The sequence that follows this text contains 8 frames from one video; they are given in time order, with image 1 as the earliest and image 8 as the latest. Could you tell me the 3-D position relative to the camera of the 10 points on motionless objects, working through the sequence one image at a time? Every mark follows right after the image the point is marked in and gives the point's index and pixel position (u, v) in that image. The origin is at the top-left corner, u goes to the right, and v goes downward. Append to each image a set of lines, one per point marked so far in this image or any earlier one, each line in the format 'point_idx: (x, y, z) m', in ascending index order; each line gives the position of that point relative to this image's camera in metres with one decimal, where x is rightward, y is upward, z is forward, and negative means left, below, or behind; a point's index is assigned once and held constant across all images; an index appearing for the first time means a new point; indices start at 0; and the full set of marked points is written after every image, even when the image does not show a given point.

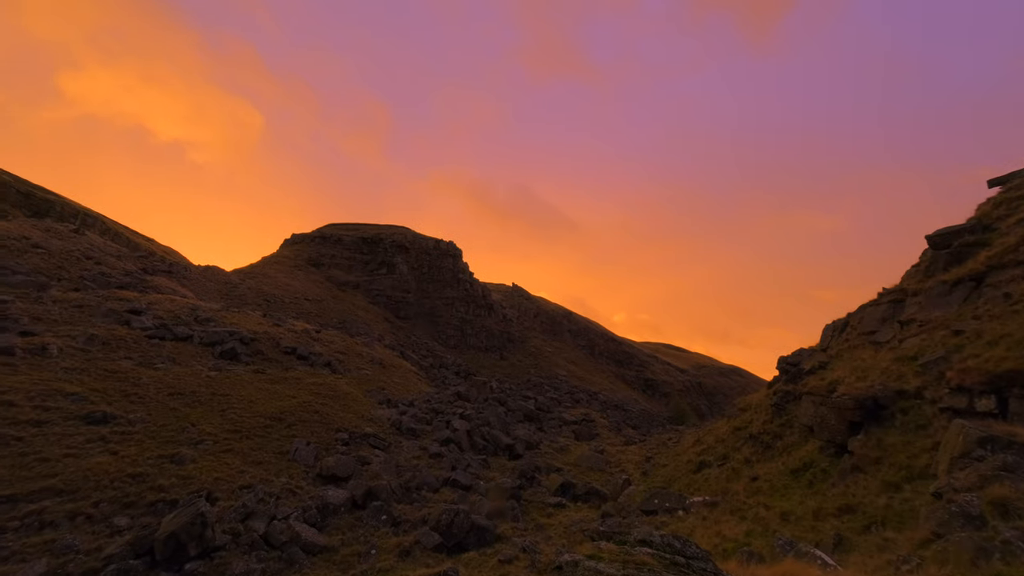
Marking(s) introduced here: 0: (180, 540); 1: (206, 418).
0: (-11.0, -8.0, +11.0) m
1: (-14.7, -6.4, +16.7) m
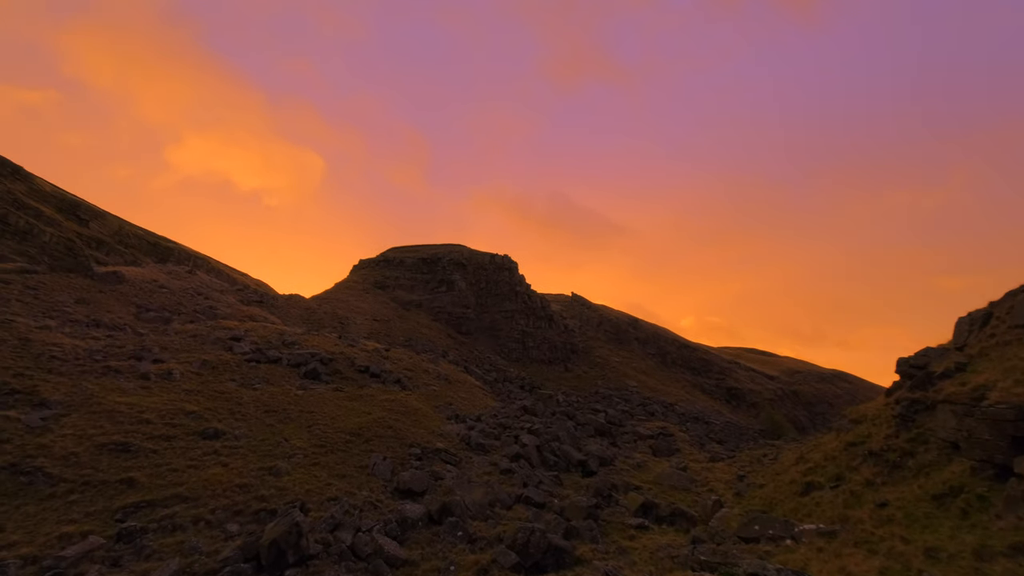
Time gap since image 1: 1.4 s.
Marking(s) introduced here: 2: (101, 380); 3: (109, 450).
0: (-8.4, -9.1, +11.9) m
1: (-11.3, -7.8, +18.2) m
2: (-21.5, -5.0, +18.2) m
3: (-17.7, -7.1, +15.0) m
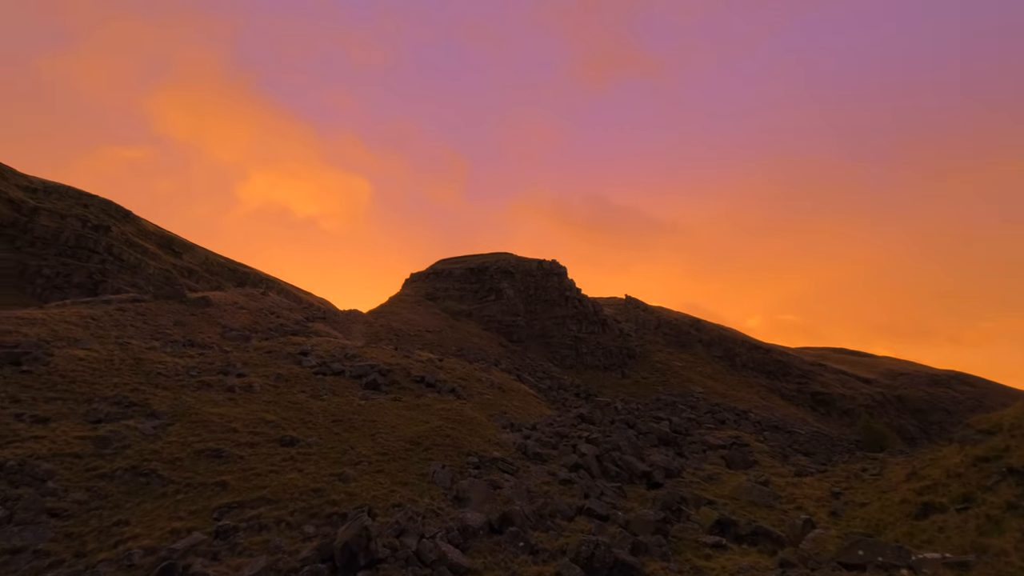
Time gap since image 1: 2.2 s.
0: (-6.1, -9.7, +12.5) m
1: (-8.2, -8.6, +19.1) m
2: (-18.6, -6.3, +20.4) m
3: (-15.0, -8.3, +16.7) m
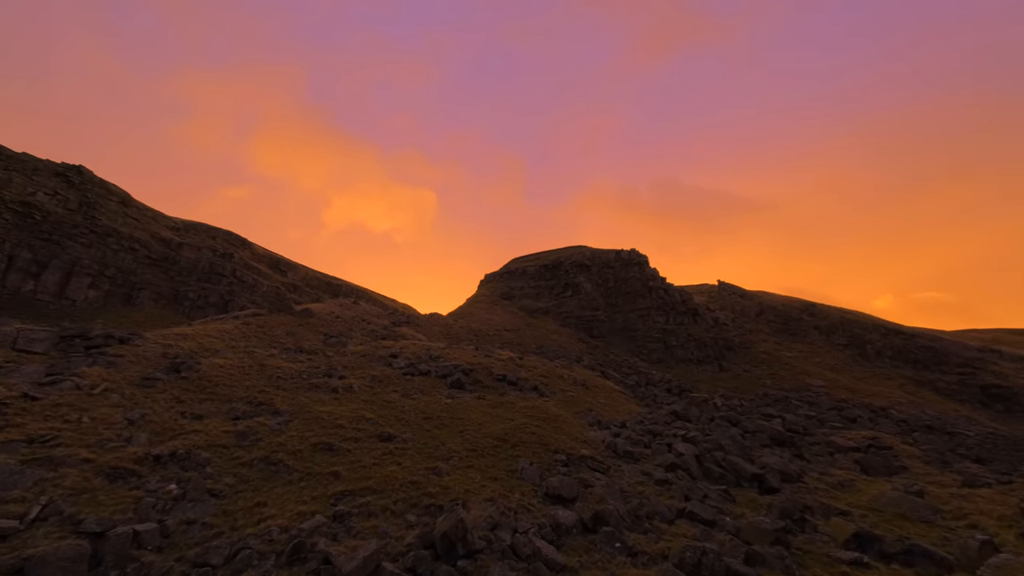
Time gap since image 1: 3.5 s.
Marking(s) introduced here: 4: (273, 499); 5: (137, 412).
0: (-2.4, -9.8, +13.2) m
1: (-3.5, -8.8, +20.0) m
2: (-13.6, -7.1, +23.1) m
3: (-10.6, -8.9, +18.8) m
4: (-11.3, -10.0, +16.1) m
5: (-21.1, -7.0, +19.3) m
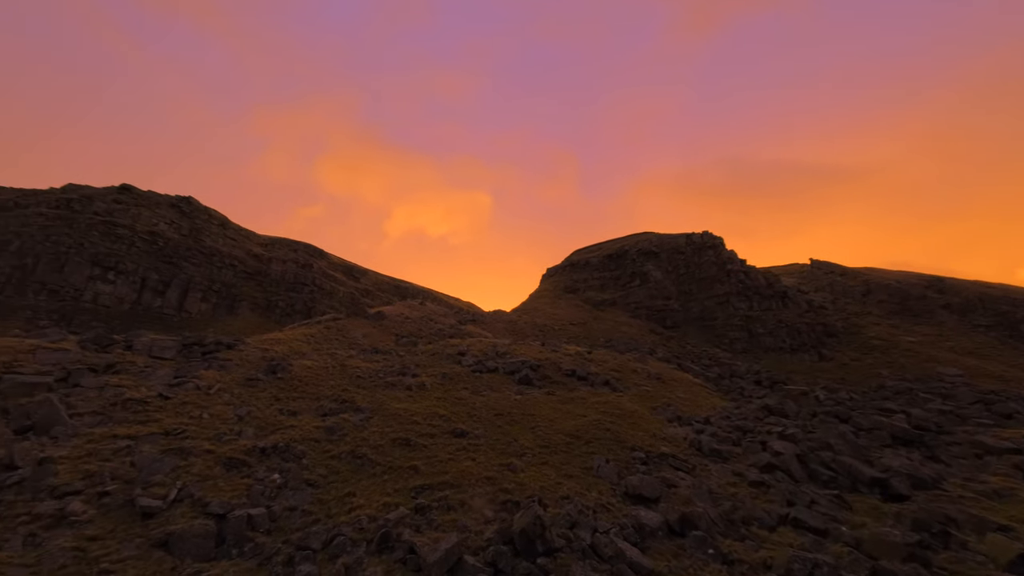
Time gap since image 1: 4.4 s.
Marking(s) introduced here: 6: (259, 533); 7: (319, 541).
0: (+0.7, -9.6, +13.1) m
1: (+0.6, -8.6, +20.1) m
2: (-9.1, -7.4, +24.5) m
3: (-6.6, -9.1, +19.9) m
4: (-7.6, -10.3, +17.2) m
5: (-17.0, -7.7, +21.8) m
6: (-11.3, -10.8, +15.0) m
7: (-8.4, -10.9, +14.6) m
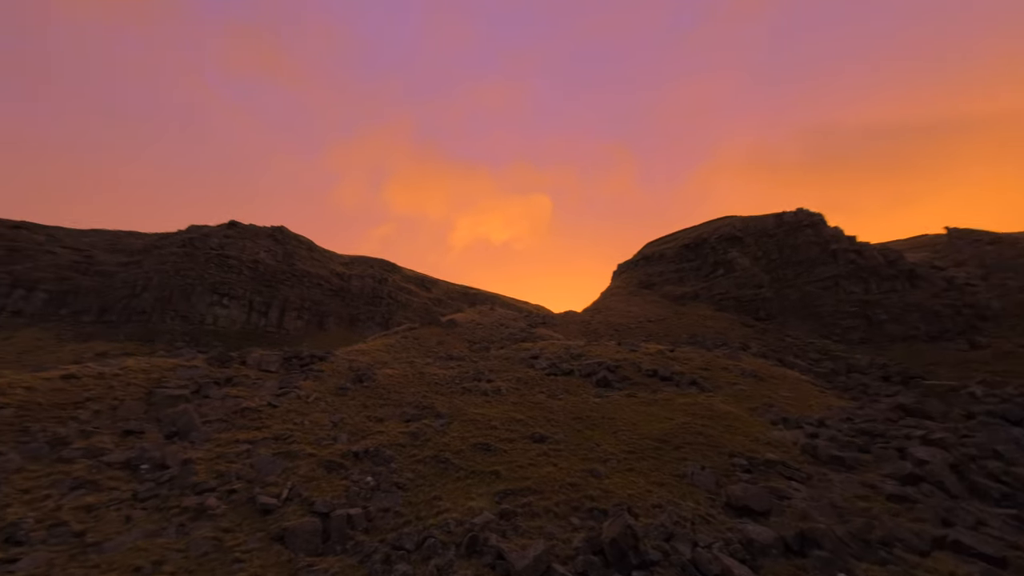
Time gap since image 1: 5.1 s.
0: (+4.2, -9.6, +12.5) m
1: (+5.0, -8.6, +19.4) m
2: (-3.9, -8.1, +25.2) m
3: (-2.0, -9.6, +20.3) m
4: (-3.4, -10.8, +17.8) m
5: (-12.1, -8.9, +23.7) m
6: (-7.3, -11.6, +16.1) m
7: (-4.5, -11.4, +15.2) m
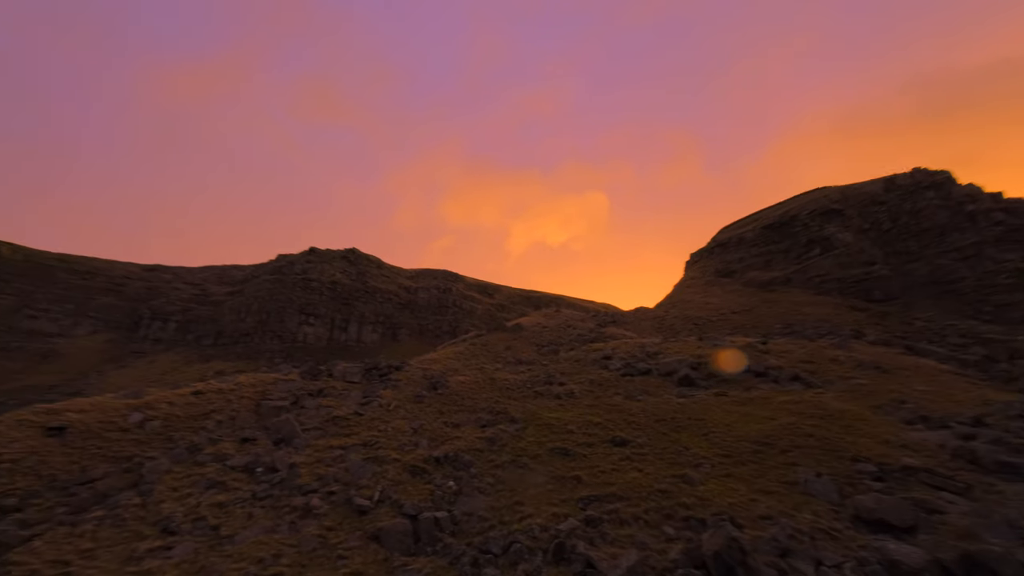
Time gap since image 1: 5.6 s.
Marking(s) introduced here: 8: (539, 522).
0: (+7.5, -9.2, +11.3) m
1: (+9.3, -8.1, +18.0) m
2: (+1.3, -8.4, +25.1) m
3: (+2.5, -9.7, +20.0) m
4: (+0.9, -11.0, +17.7) m
5: (-6.9, -9.8, +24.9) m
6: (-3.2, -12.1, +16.6) m
7: (-0.5, -11.7, +15.3) m
8: (+1.4, -11.0, +16.0) m
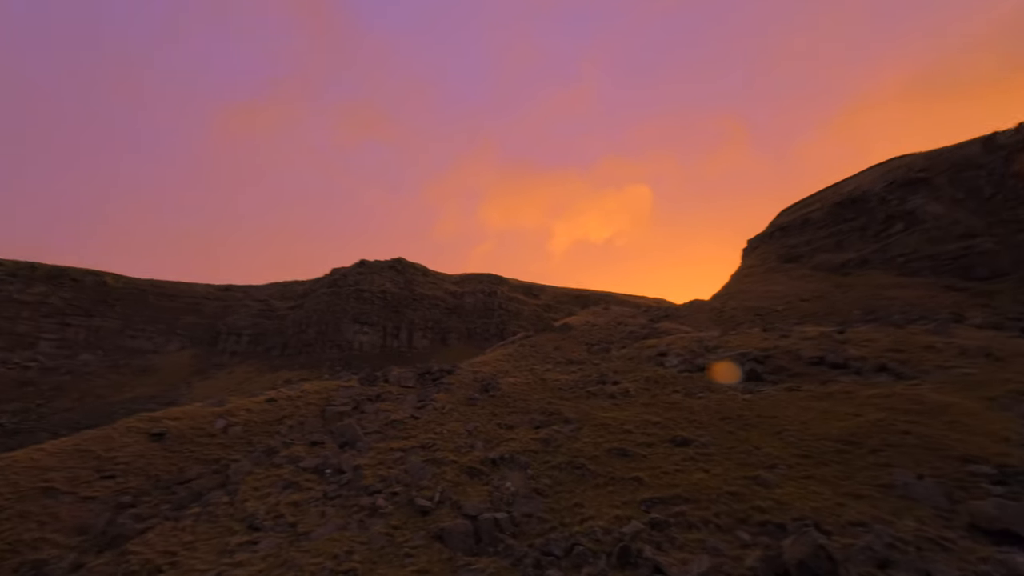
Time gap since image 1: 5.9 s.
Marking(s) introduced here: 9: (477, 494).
0: (+9.8, -8.8, +10.4) m
1: (+12.2, -7.6, +16.9) m
2: (+5.1, -8.3, +24.8) m
3: (+5.7, -9.5, +19.5) m
4: (+4.0, -10.9, +17.5) m
5: (-3.1, -10.2, +25.5) m
6: (-0.1, -12.3, +16.8) m
7: (+2.4, -11.7, +15.3) m
8: (+4.3, -10.9, +15.7) m
9: (-1.9, -11.8, +19.5) m
